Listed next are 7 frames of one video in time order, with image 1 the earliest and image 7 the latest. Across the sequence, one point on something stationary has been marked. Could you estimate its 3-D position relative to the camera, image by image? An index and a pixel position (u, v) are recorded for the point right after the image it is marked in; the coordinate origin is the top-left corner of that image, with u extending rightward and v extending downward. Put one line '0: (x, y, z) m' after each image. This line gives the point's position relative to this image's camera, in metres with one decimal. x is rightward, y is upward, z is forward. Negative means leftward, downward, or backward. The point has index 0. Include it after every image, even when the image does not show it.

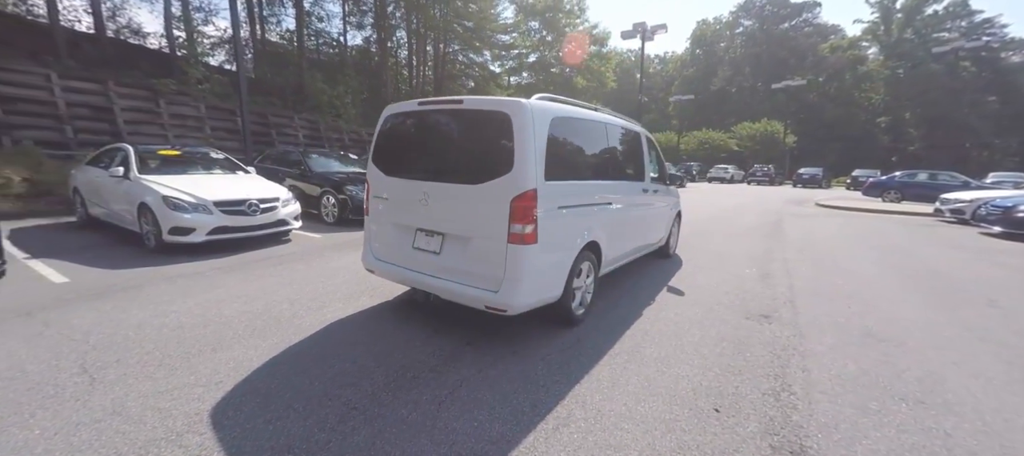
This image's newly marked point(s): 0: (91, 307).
0: (-3.9, -0.7, +3.8) m
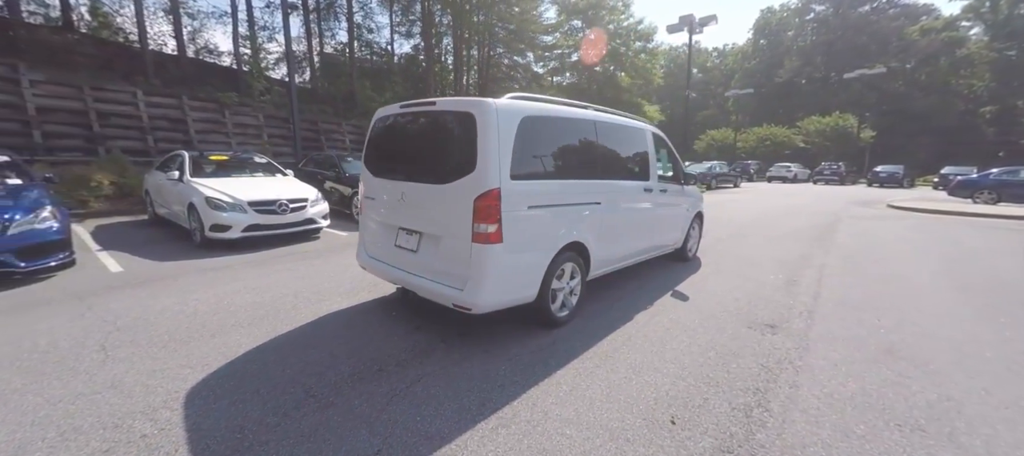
0: (-4.0, -0.7, +4.3) m
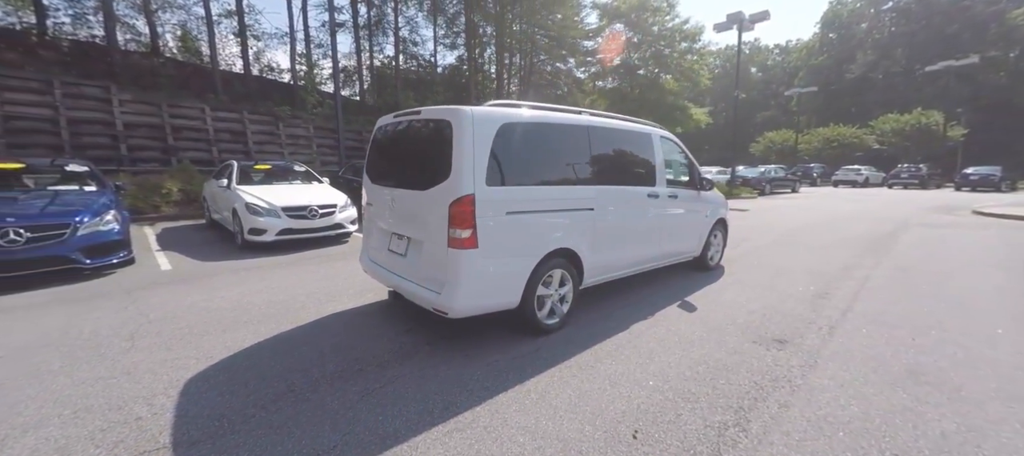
0: (-4.0, -0.7, +4.8) m
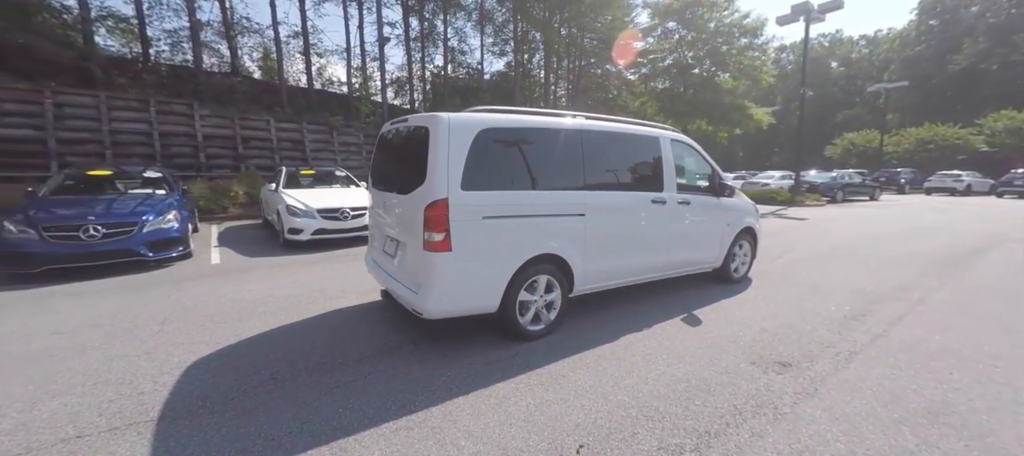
0: (-3.9, -0.7, +5.3) m
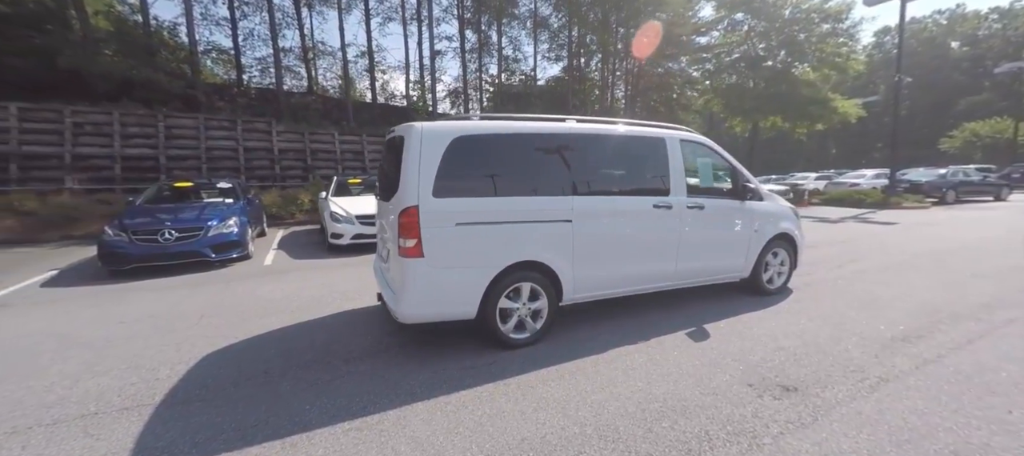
0: (-3.7, -0.8, +5.9) m
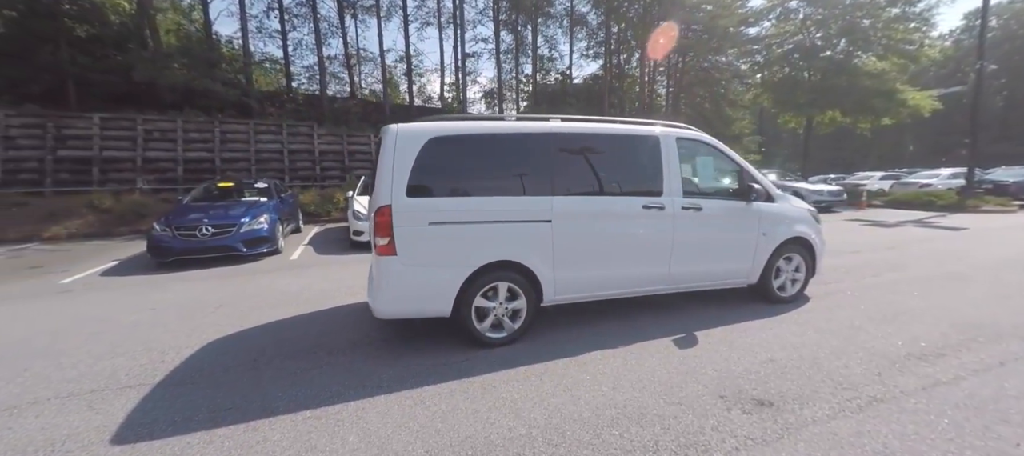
0: (-3.6, -0.7, +6.3) m
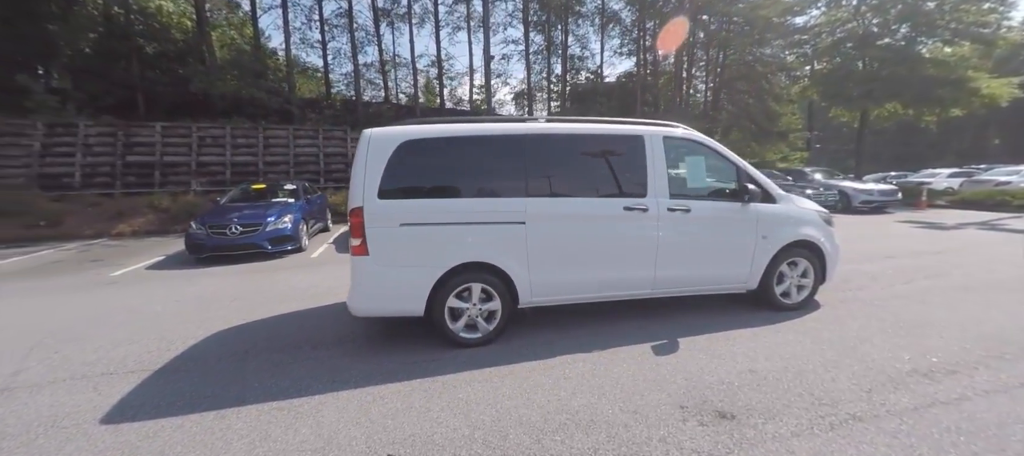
0: (-3.5, -0.7, +6.7) m
